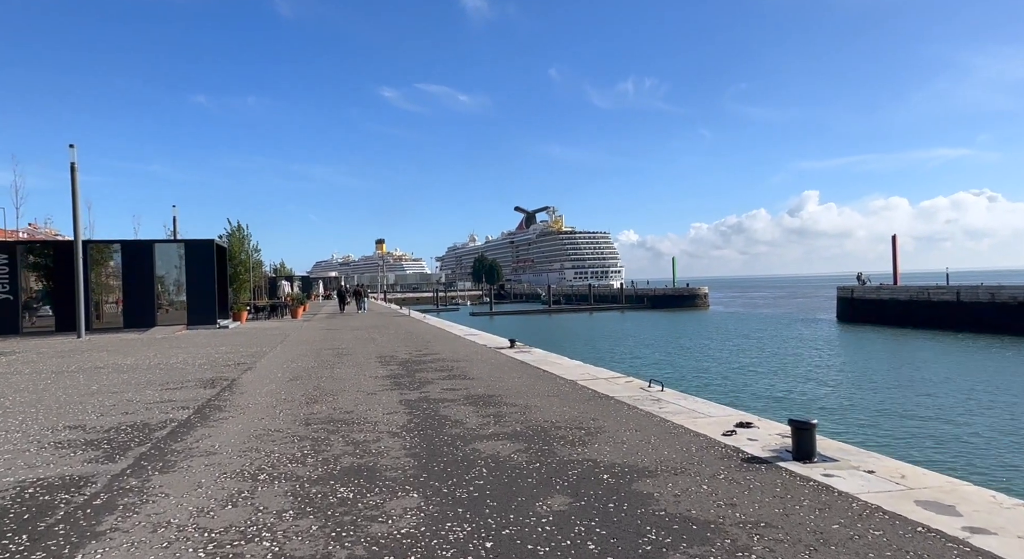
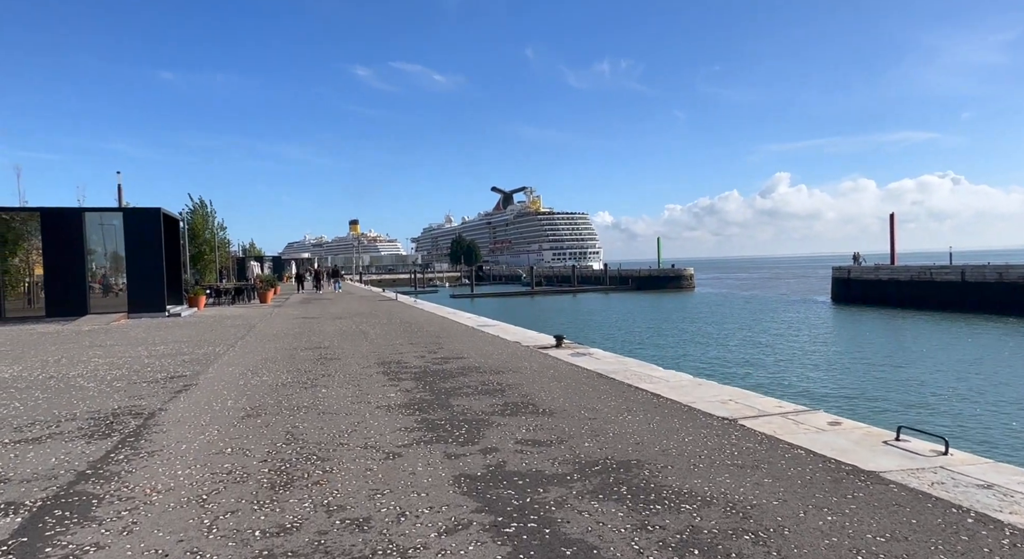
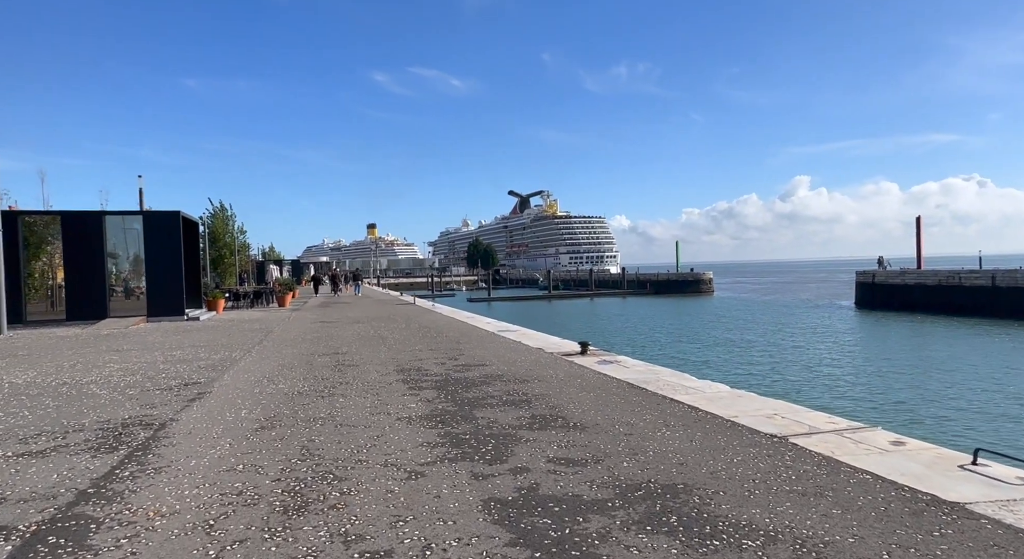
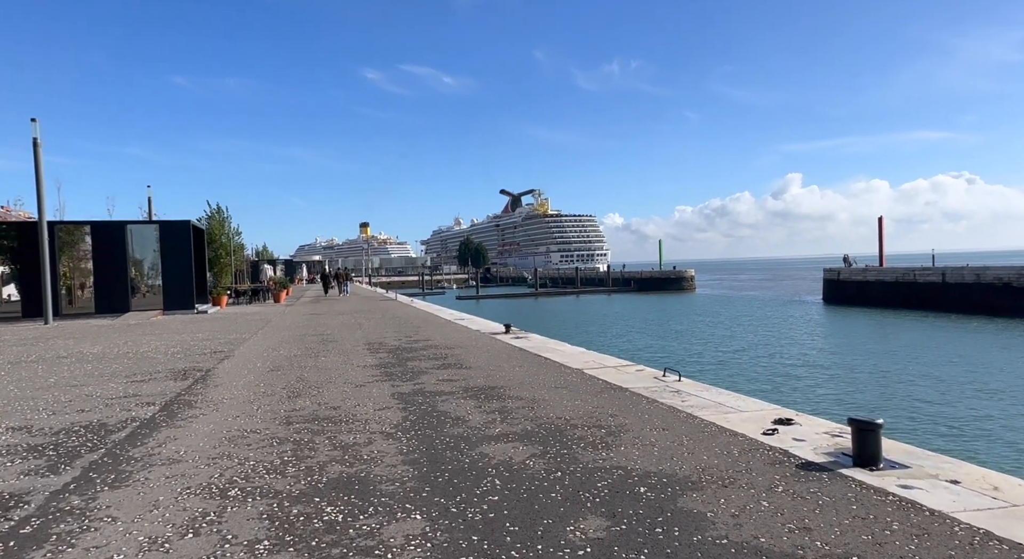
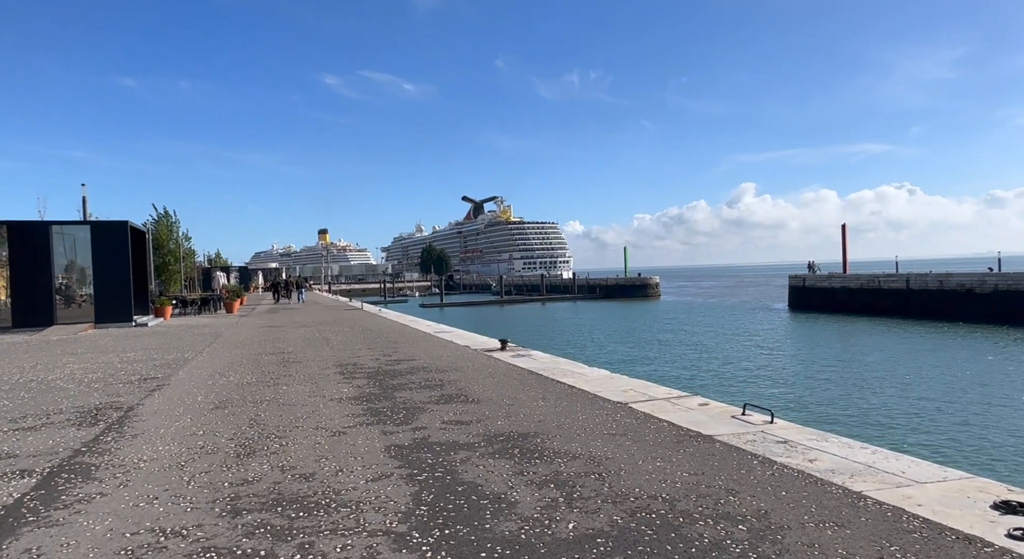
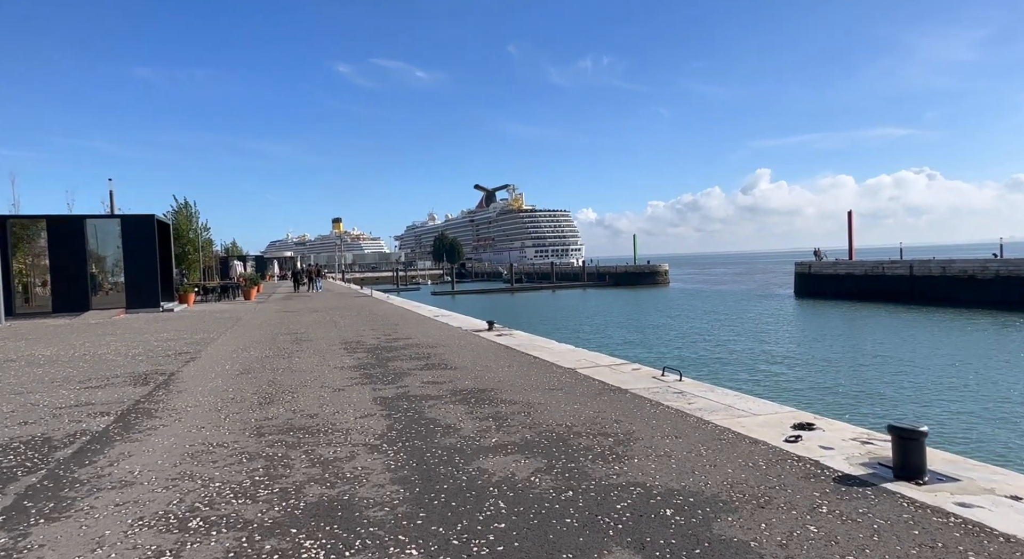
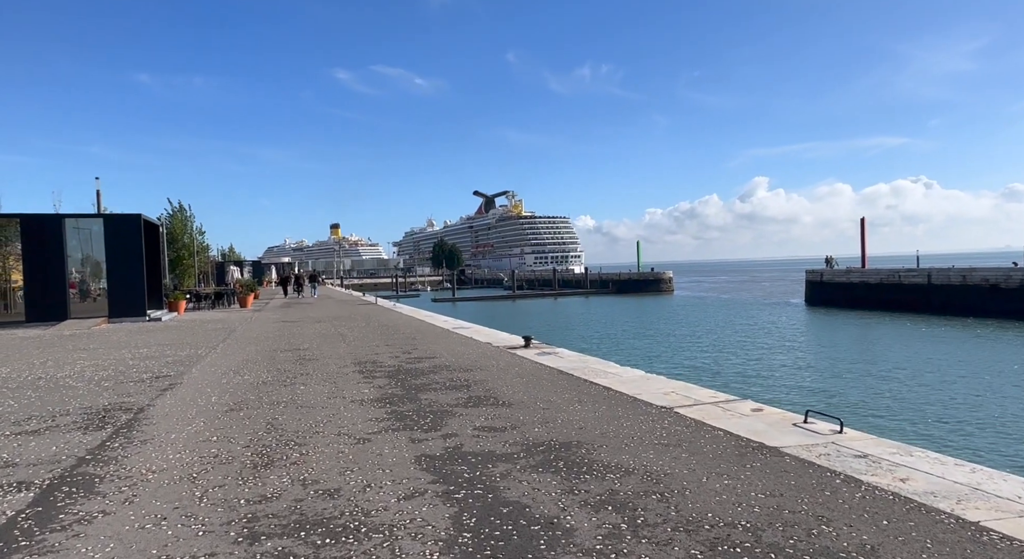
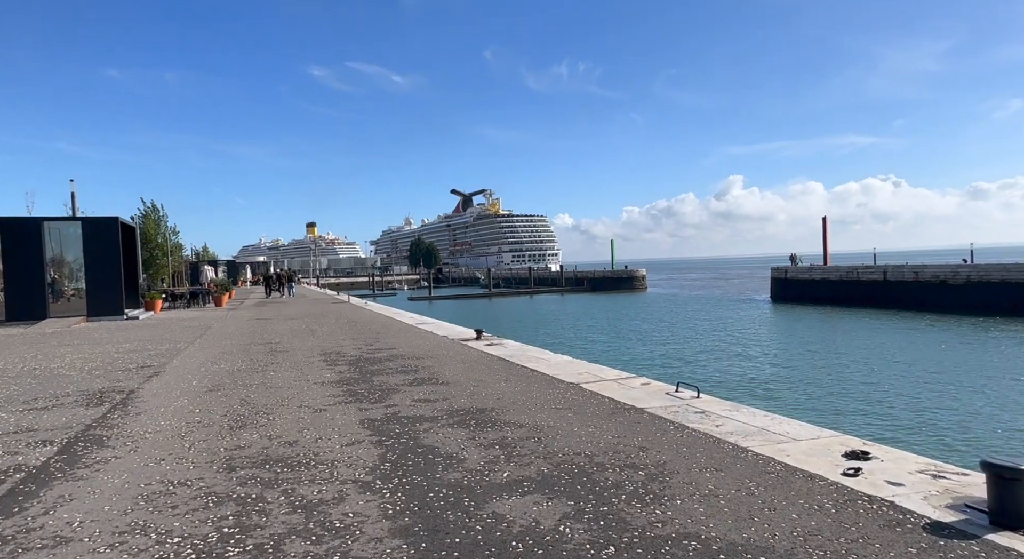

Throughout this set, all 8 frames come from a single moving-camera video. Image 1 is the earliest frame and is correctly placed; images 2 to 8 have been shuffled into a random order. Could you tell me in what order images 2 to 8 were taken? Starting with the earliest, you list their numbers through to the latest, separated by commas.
4, 6, 8, 5, 7, 2, 3
